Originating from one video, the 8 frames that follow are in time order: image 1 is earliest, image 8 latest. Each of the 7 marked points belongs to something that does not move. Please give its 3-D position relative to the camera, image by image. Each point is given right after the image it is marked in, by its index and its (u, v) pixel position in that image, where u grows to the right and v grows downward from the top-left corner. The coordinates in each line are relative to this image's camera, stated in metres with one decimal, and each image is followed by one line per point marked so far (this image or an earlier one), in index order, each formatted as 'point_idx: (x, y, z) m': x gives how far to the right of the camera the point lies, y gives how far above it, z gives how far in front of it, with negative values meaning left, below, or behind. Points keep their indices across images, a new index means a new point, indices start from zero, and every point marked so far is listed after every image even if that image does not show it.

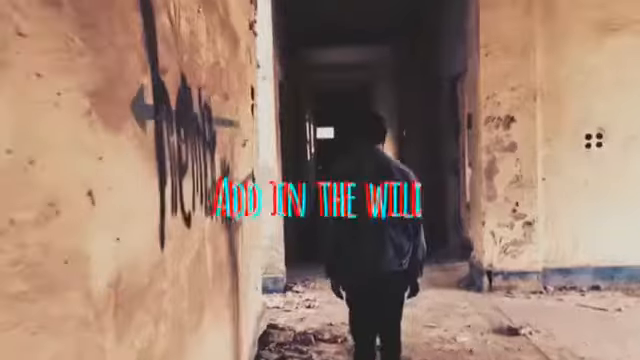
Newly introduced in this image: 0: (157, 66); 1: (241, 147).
0: (-0.5, +0.4, +1.9) m
1: (-0.5, +0.2, +4.1) m
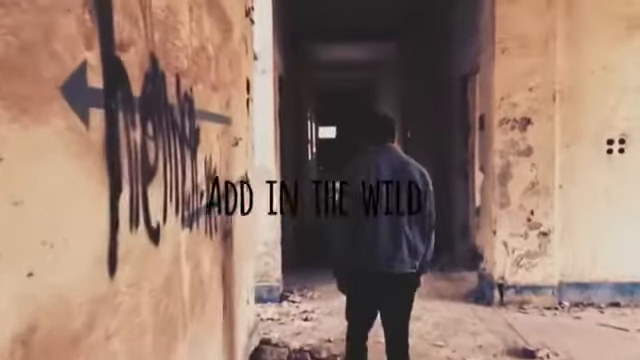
0: (-0.5, +0.4, +1.5) m
1: (-0.5, +0.2, +3.6) m
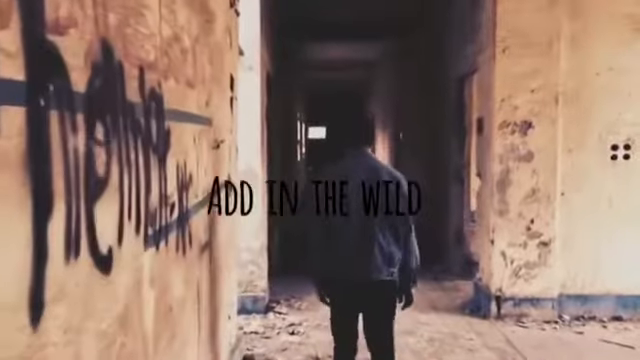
0: (-0.6, +0.3, +1.2) m
1: (-0.6, +0.2, +3.3) m
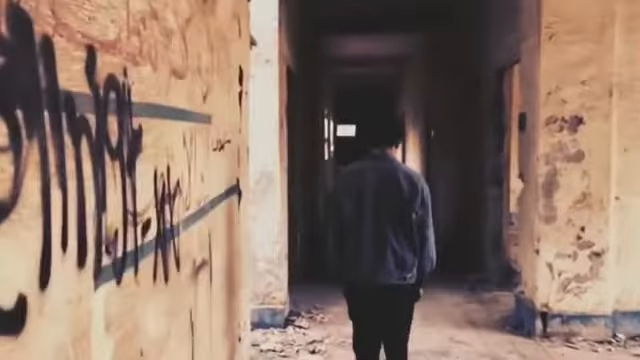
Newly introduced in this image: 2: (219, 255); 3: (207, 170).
0: (-0.6, +0.3, +0.7) m
1: (-0.5, +0.1, +2.9) m
2: (-0.5, -0.4, +3.0) m
3: (-0.5, 0.0, +2.6) m
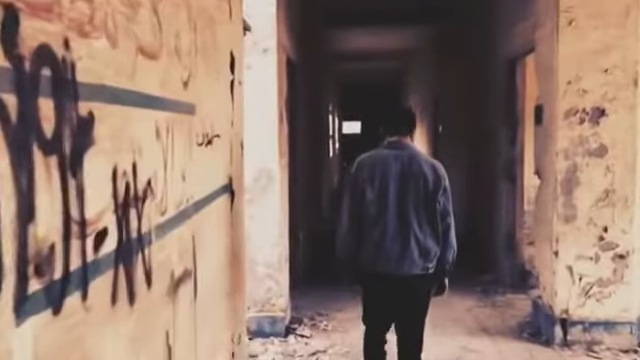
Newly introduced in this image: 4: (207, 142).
0: (-0.6, +0.3, +0.4) m
1: (-0.5, +0.2, +2.5) m
2: (-0.5, -0.4, +2.7) m
3: (-0.5, 0.0, +2.3) m
4: (-0.5, +0.2, +2.6) m
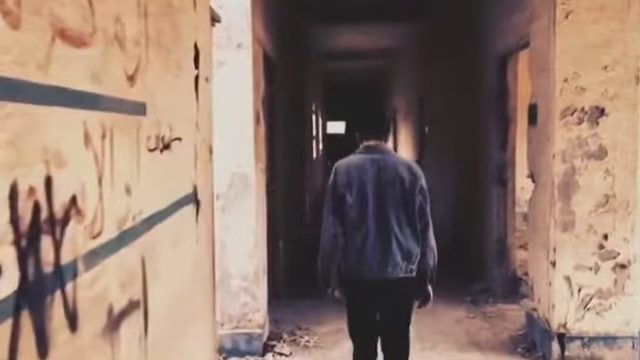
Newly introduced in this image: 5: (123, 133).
0: (-0.7, +0.2, 0.0) m
1: (-0.6, +0.1, +2.2) m
2: (-0.6, -0.4, +2.3) m
3: (-0.6, 0.0, +1.9) m
4: (-0.6, +0.1, +2.3) m
5: (-0.6, +0.2, +1.8) m
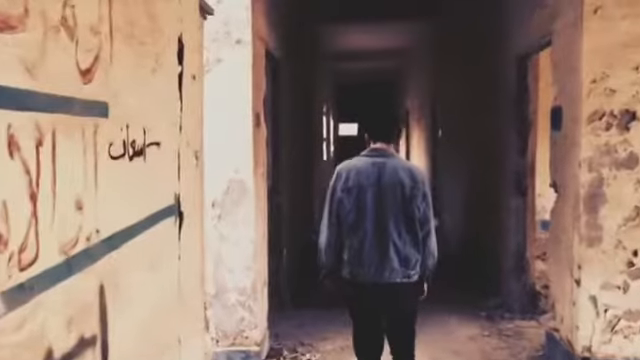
0: (-0.7, +0.2, -0.3) m
1: (-0.6, +0.1, +1.9) m
2: (-0.6, -0.5, +2.0) m
3: (-0.6, 0.0, +1.6) m
4: (-0.6, +0.1, +2.0) m
5: (-0.6, +0.1, +1.5) m
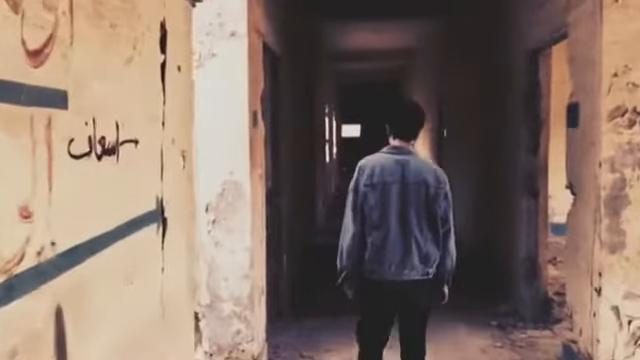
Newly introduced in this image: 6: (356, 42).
0: (-0.7, +0.2, -0.5) m
1: (-0.6, +0.1, +1.6) m
2: (-0.6, -0.5, +1.8) m
3: (-0.6, 0.0, +1.4) m
4: (-0.6, +0.1, +1.7) m
5: (-0.7, +0.1, +1.2) m
6: (+0.7, +2.8, +11.6) m
